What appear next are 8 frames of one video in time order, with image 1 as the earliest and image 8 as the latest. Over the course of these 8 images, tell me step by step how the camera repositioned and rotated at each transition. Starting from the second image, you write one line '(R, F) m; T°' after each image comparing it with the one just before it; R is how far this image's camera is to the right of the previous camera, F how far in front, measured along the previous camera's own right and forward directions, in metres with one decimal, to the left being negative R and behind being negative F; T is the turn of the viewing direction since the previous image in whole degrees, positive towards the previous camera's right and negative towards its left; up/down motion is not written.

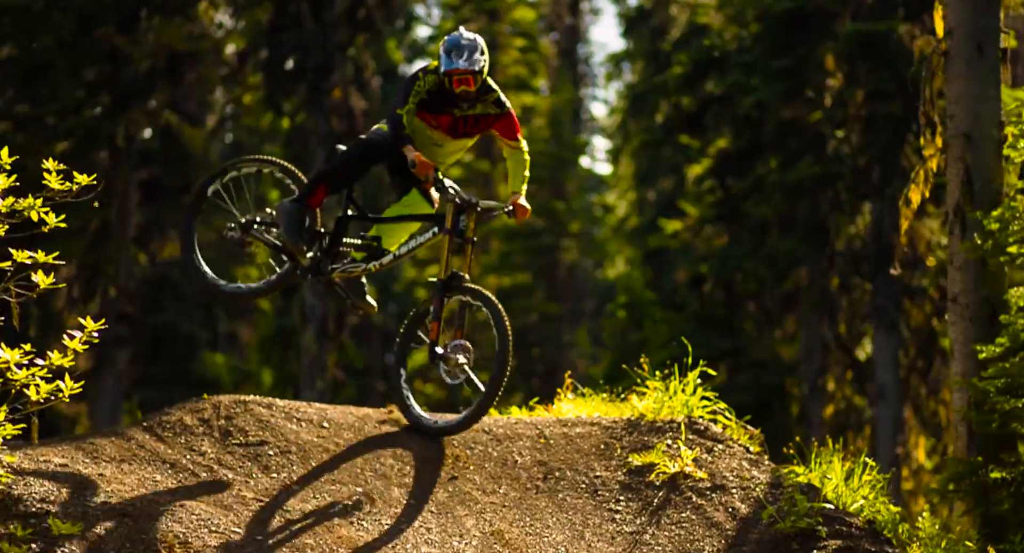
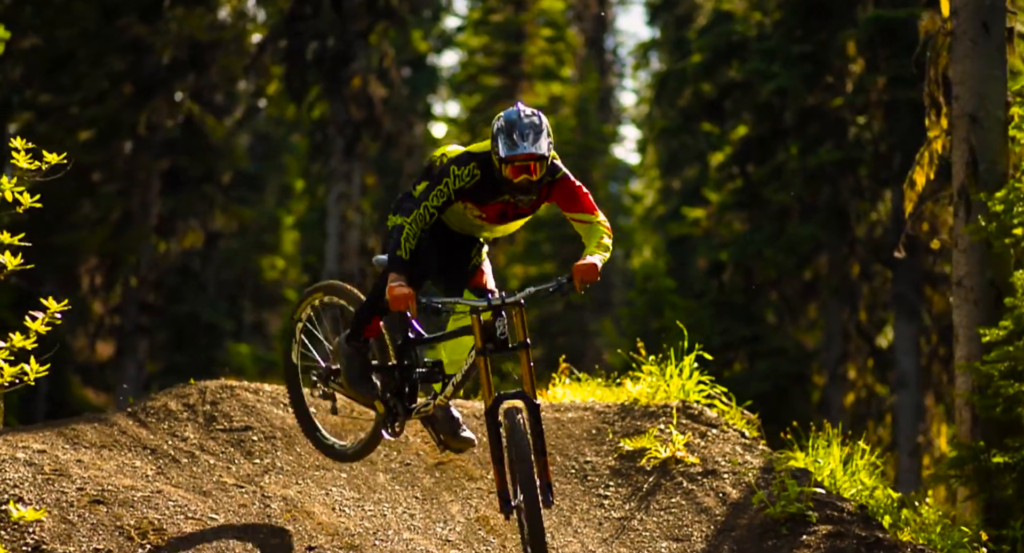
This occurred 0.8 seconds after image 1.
(+0.3, +0.2) m; -1°
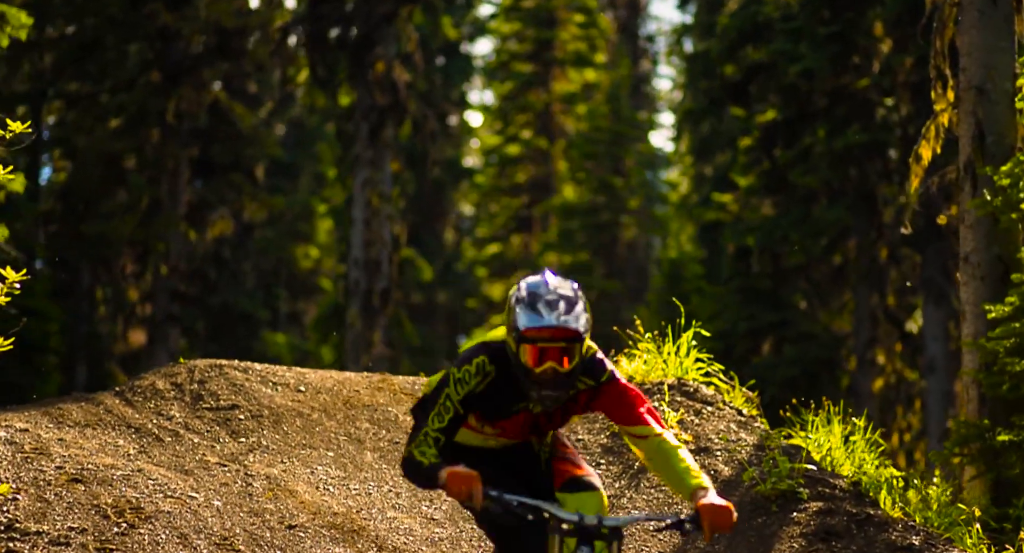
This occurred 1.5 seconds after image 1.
(+0.3, +0.1) m; -1°
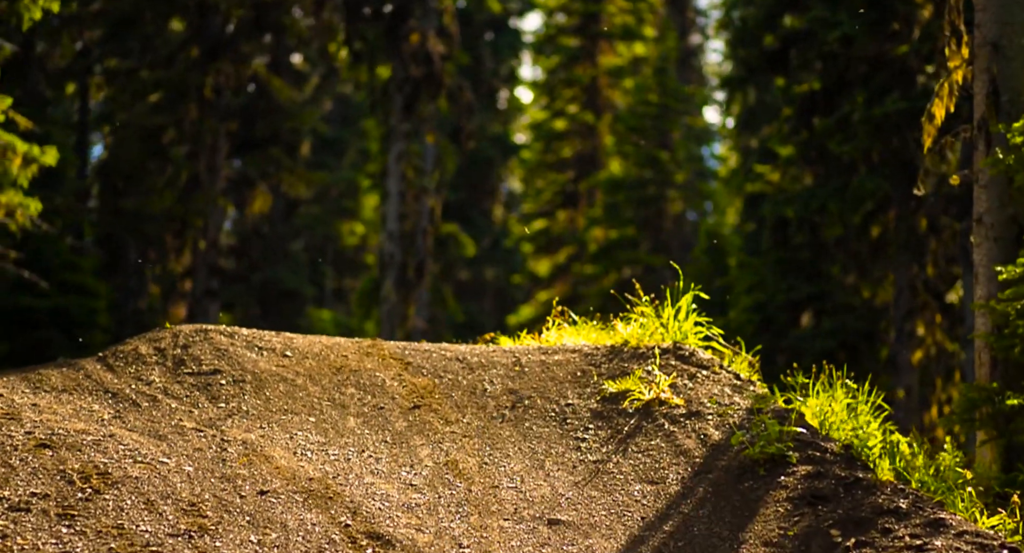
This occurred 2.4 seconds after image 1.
(+0.4, +0.2) m; -2°
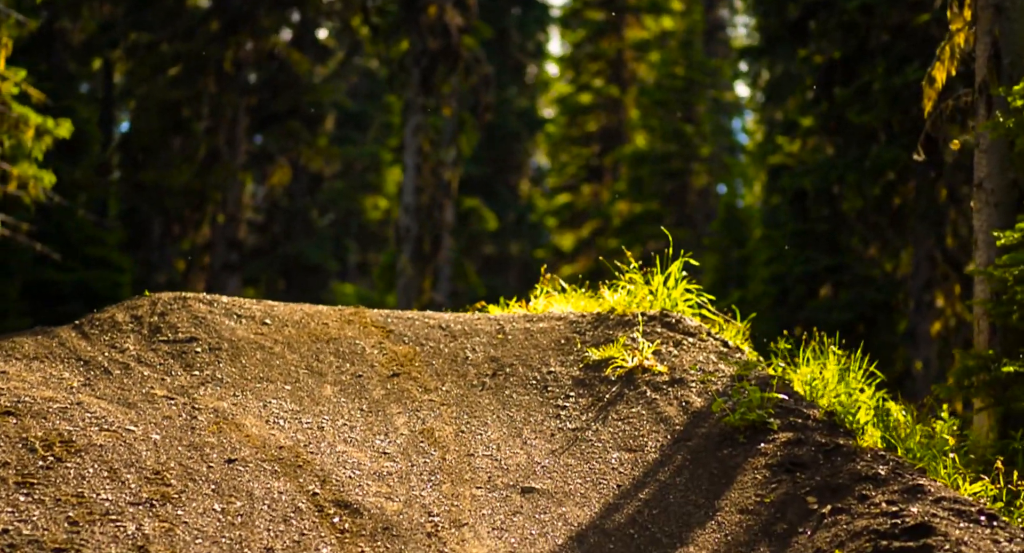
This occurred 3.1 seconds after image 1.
(+0.3, +0.2) m; -1°
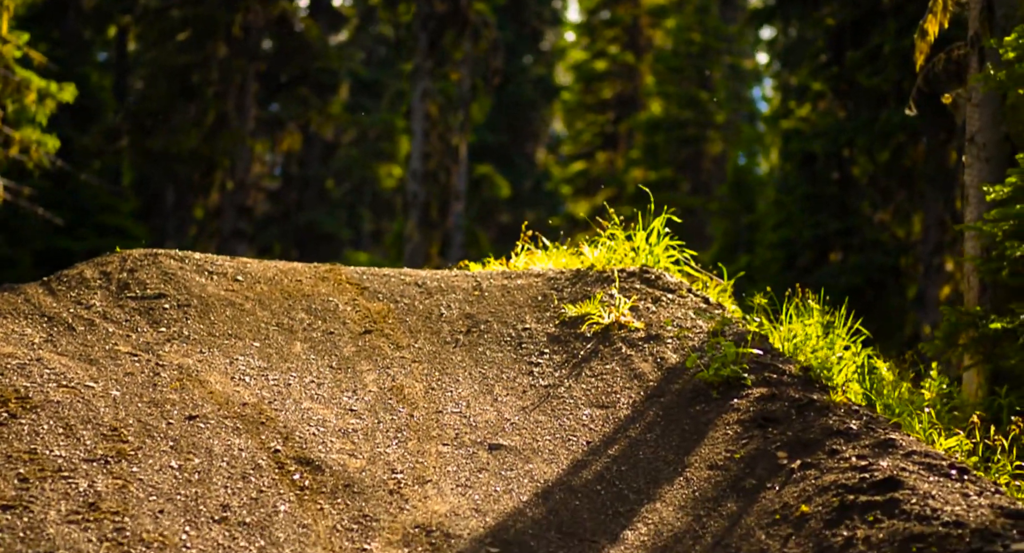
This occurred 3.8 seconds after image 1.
(+0.3, +0.2) m; -1°
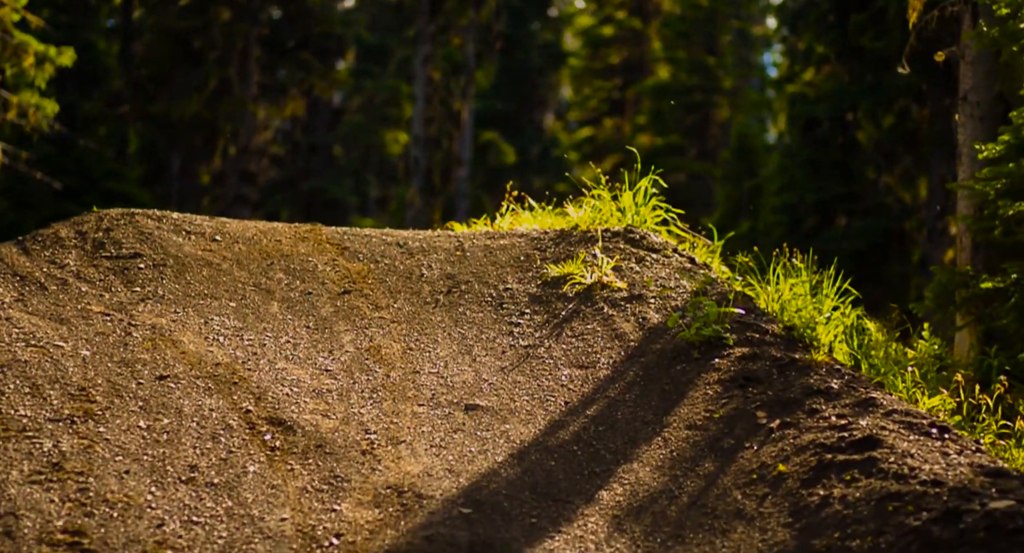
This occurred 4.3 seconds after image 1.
(+0.2, +0.2) m; 0°
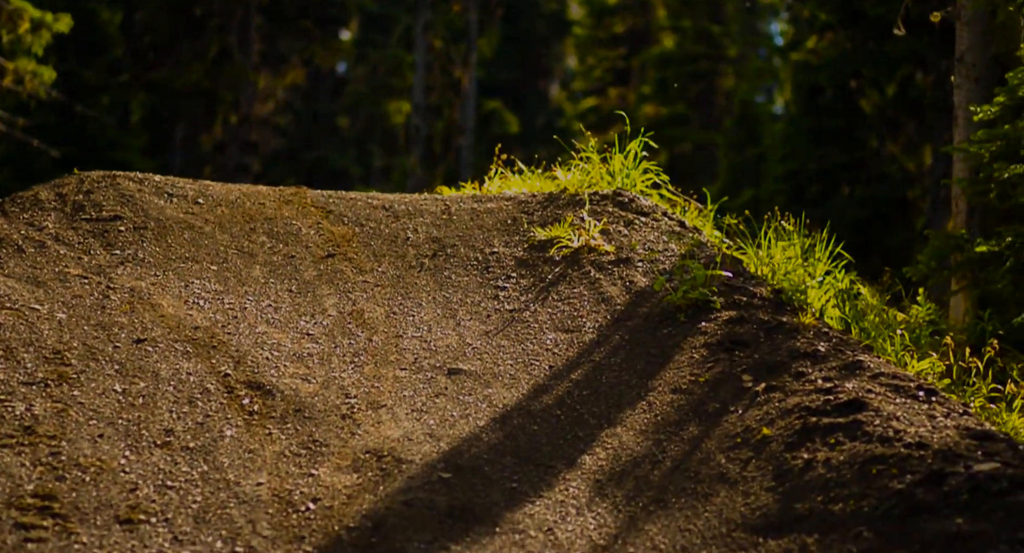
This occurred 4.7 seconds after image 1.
(+0.1, +0.1) m; 0°
